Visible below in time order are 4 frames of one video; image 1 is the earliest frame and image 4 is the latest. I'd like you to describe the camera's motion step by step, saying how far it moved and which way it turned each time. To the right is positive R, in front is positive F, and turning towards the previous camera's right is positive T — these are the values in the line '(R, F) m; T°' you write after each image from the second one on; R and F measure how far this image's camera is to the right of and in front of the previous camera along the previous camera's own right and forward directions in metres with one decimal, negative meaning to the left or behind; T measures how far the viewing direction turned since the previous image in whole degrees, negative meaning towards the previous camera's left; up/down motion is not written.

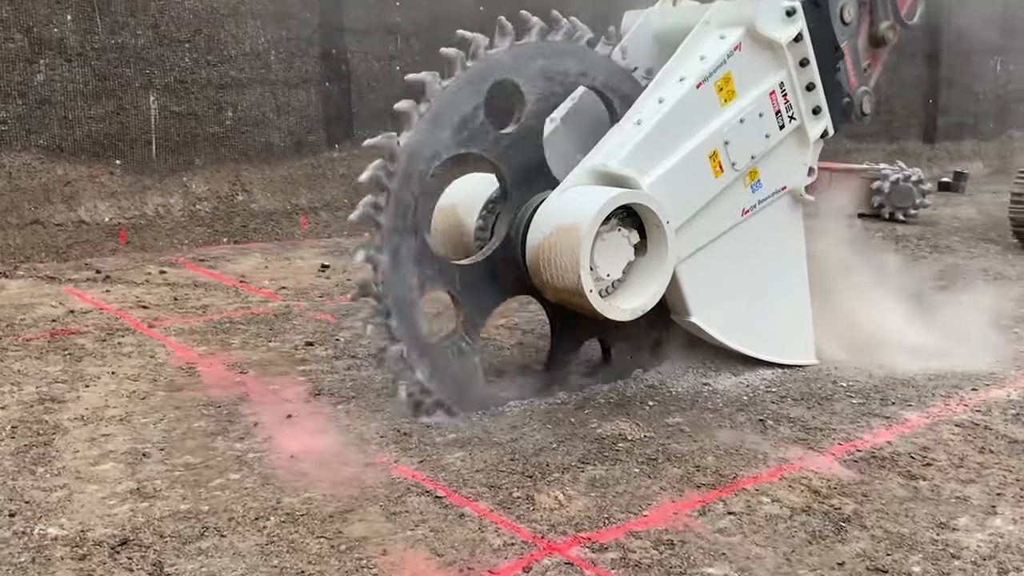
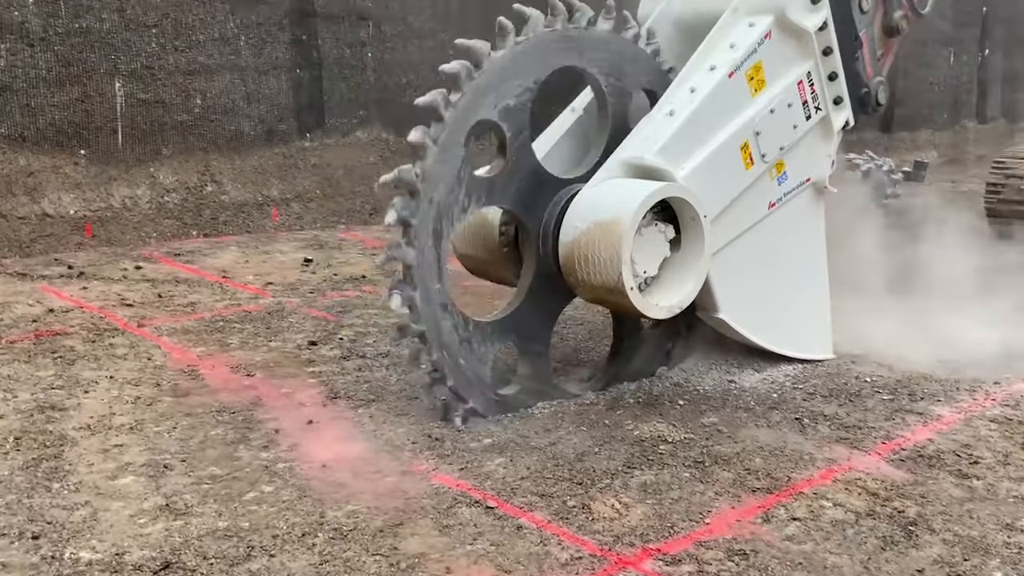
(-0.3, +0.1) m; +3°
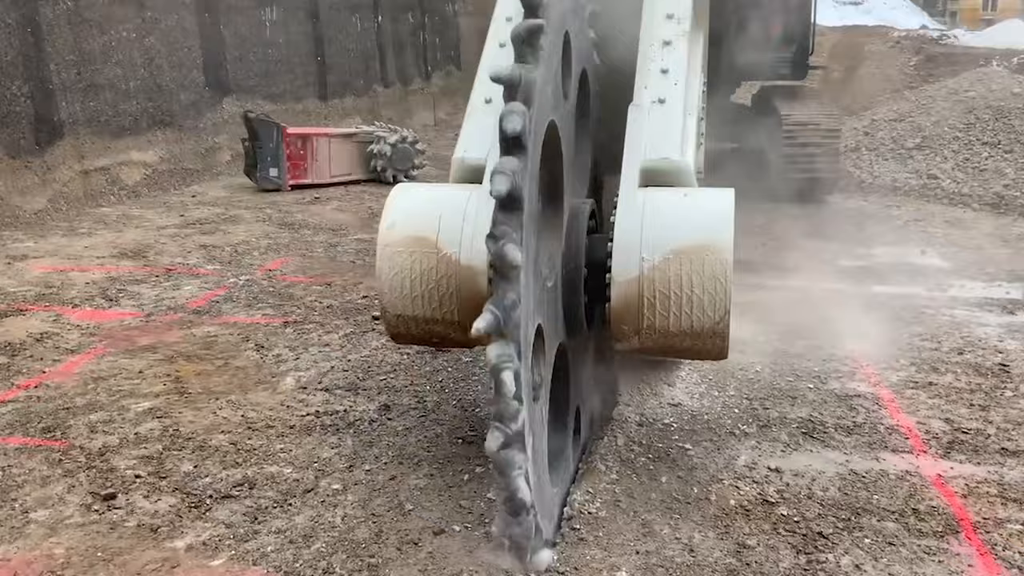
(-1.4, +1.4) m; +37°
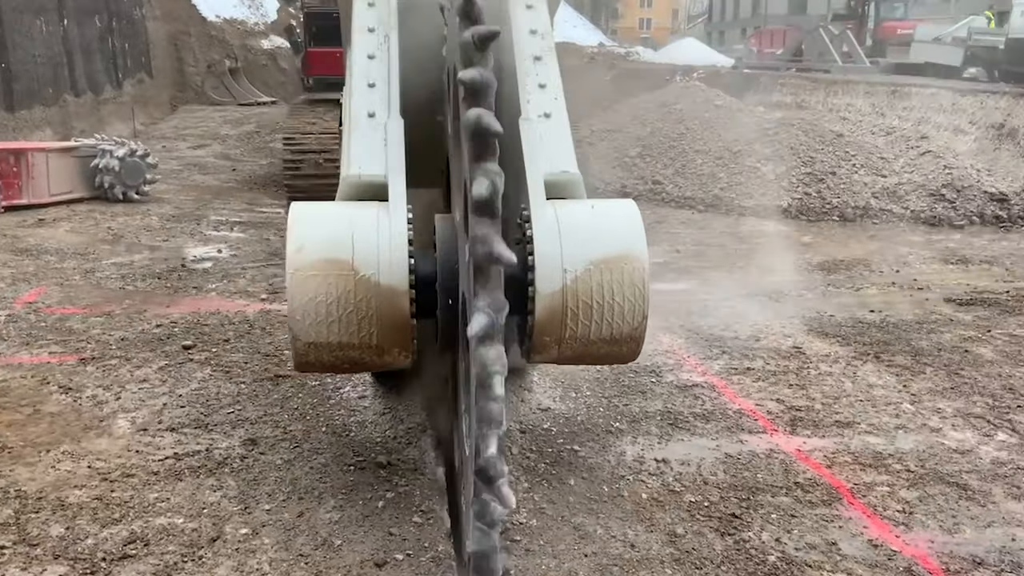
(-0.5, +0.1) m; +18°
